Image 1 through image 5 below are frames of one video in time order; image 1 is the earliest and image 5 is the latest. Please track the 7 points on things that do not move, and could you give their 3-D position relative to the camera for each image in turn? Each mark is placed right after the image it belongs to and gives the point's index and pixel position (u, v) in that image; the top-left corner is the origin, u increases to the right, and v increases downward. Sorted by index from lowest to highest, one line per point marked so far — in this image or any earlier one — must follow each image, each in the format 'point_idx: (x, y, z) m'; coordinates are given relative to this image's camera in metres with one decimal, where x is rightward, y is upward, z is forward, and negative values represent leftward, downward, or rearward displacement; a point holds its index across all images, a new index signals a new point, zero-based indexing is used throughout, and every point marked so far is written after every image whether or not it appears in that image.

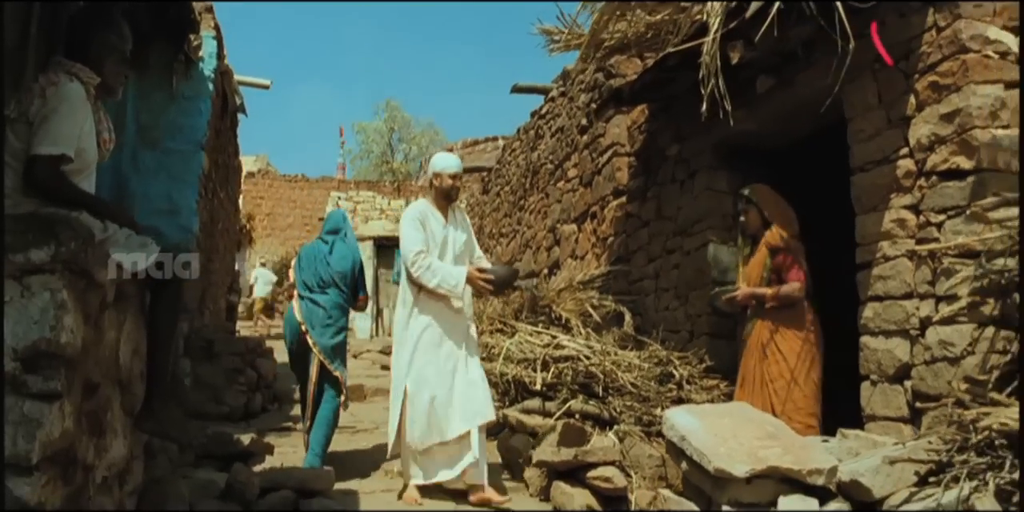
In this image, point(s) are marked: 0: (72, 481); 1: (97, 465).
0: (-1.1, -0.5, +1.9) m
1: (-1.1, -0.5, +2.1) m
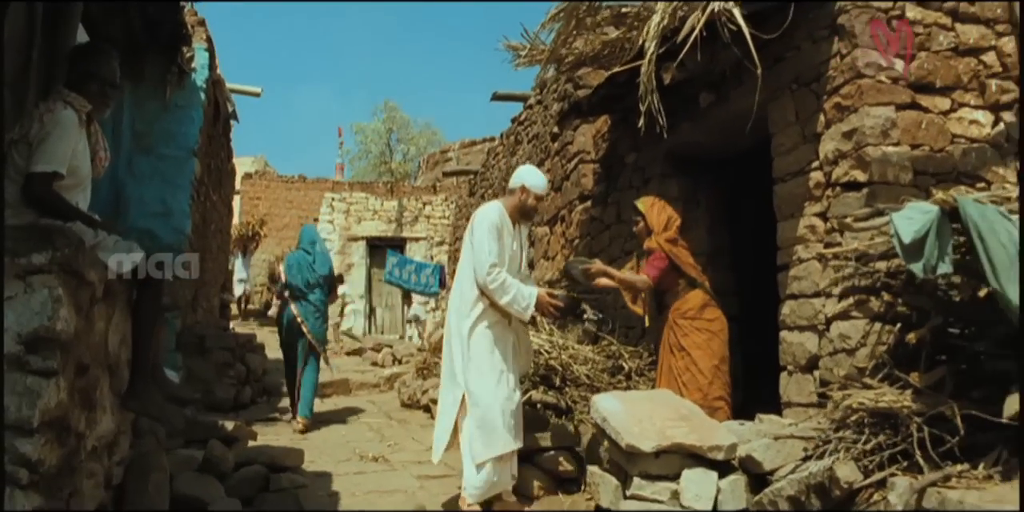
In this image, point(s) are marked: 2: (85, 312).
0: (-1.3, -0.5, +2.3) m
1: (-1.3, -0.5, +2.4) m
2: (-1.3, -0.2, +2.4) m
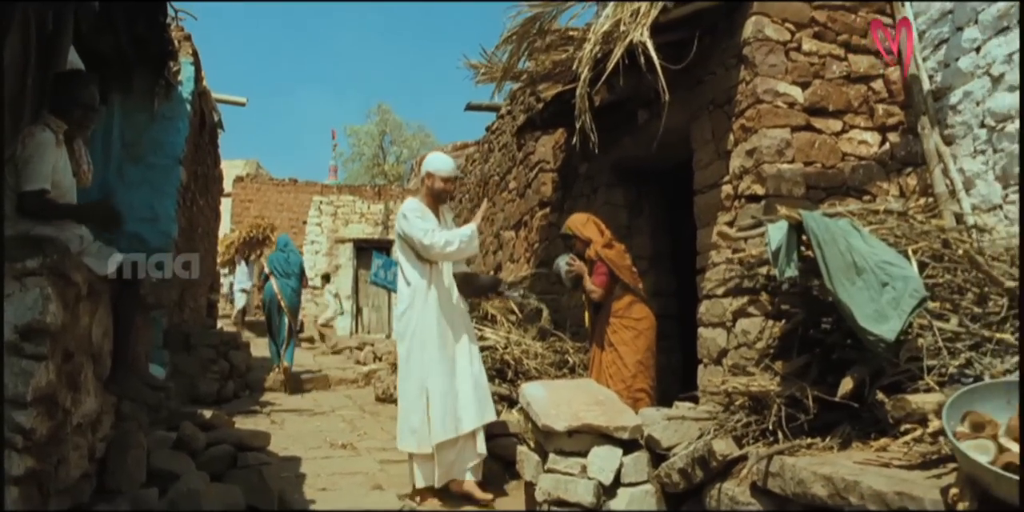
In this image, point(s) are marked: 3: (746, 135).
0: (-1.6, -0.6, +2.7) m
1: (-1.6, -0.6, +2.9) m
2: (-1.6, -0.2, +2.9) m
3: (+1.2, +0.6, +4.0) m
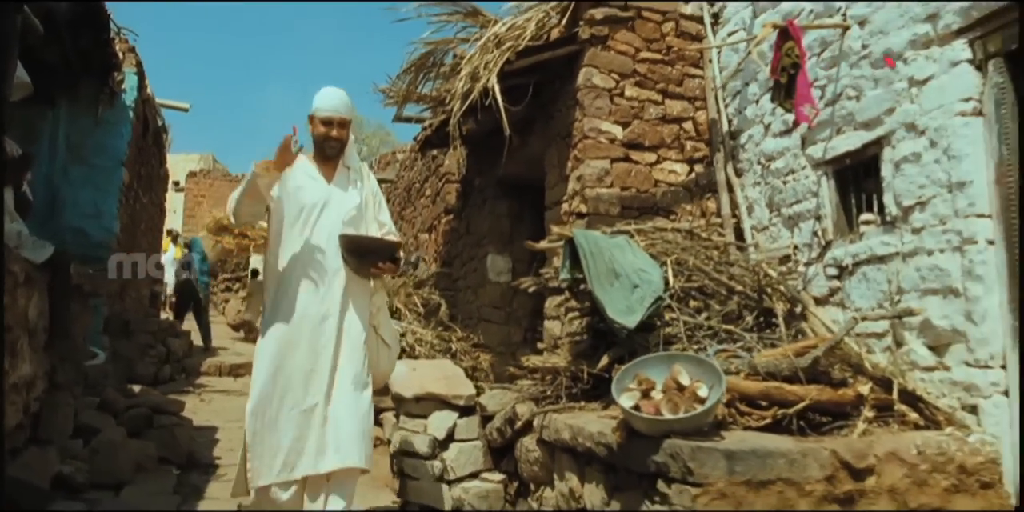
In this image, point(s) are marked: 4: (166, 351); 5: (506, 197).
0: (-2.3, -0.5, +3.5) m
1: (-2.3, -0.5, +3.7) m
2: (-2.3, -0.2, +3.7) m
3: (+0.4, +0.6, +4.9) m
4: (-3.7, -1.0, +8.6) m
5: (-0.1, +0.5, +6.5) m
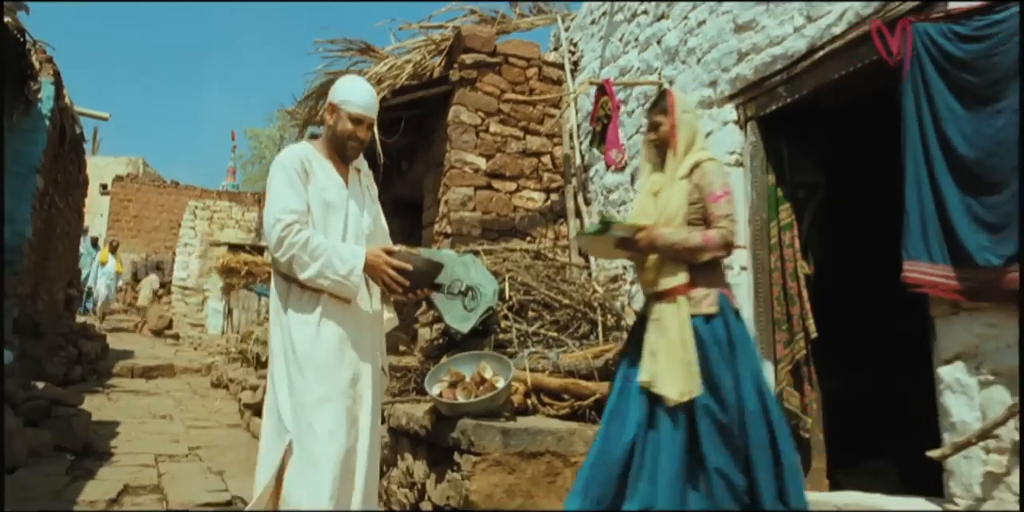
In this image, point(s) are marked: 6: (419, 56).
0: (-3.1, -0.6, +4.0) m
1: (-3.1, -0.6, +4.1) m
2: (-3.1, -0.2, +4.1) m
3: (-0.4, +0.5, +5.6) m
4: (-4.9, -1.1, +8.9) m
5: (-1.0, +0.4, +7.2) m
6: (-0.7, +1.4, +5.7) m
